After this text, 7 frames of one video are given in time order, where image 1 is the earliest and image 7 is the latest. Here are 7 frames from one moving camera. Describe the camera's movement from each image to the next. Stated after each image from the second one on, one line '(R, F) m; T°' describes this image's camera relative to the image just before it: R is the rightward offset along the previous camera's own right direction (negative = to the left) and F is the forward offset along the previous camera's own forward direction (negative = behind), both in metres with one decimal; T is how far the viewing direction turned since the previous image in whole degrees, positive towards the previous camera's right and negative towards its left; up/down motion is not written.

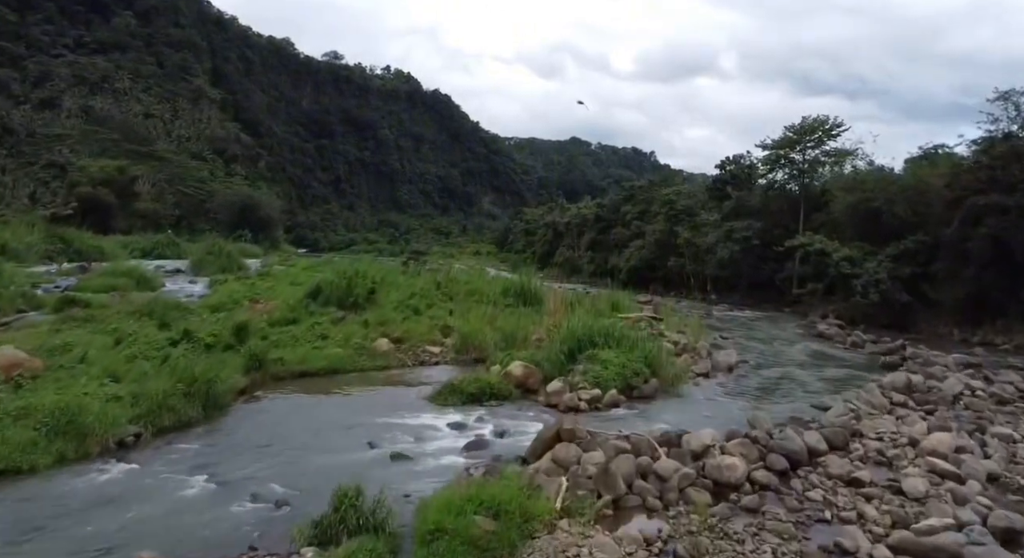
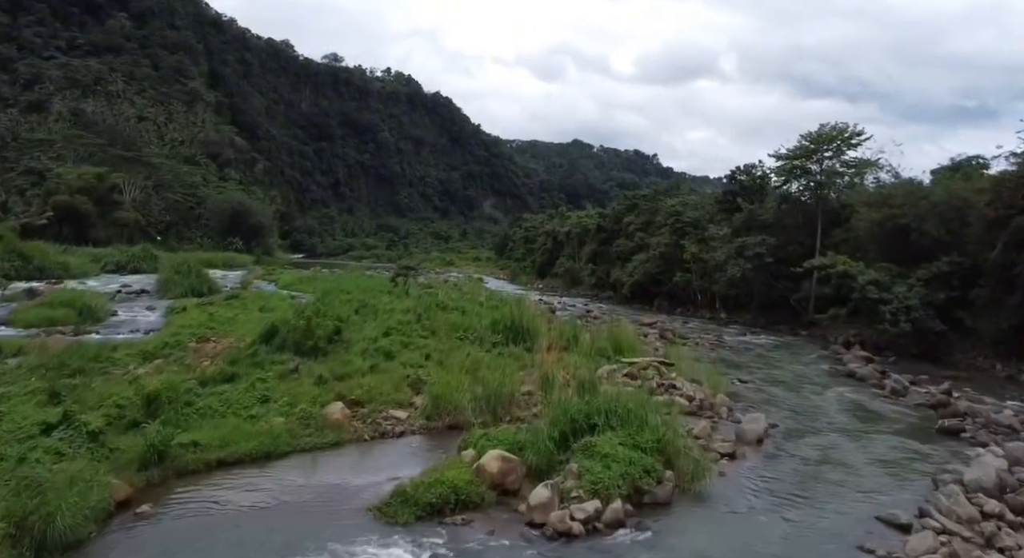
(+0.3, +2.0) m; 0°
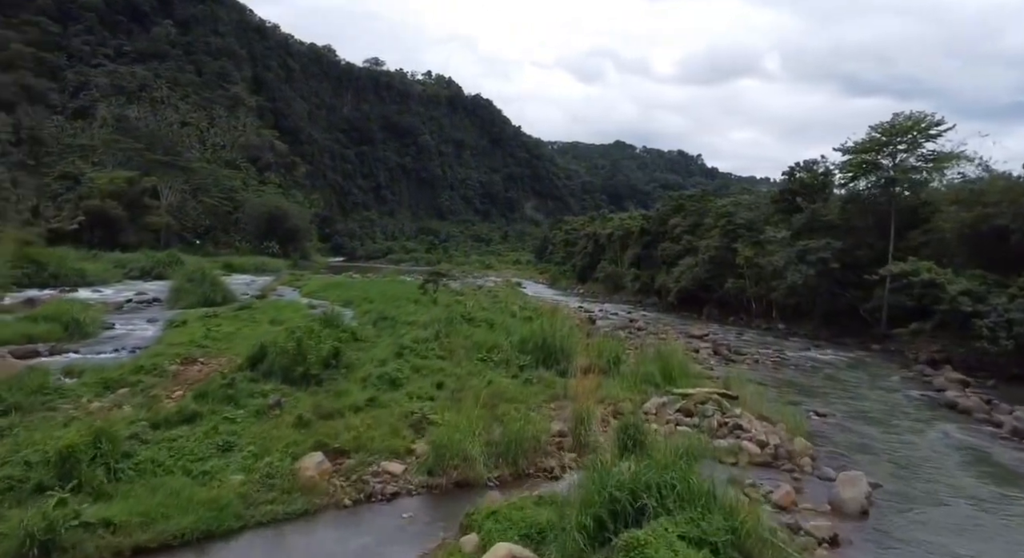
(+0.2, +2.0) m; -4°
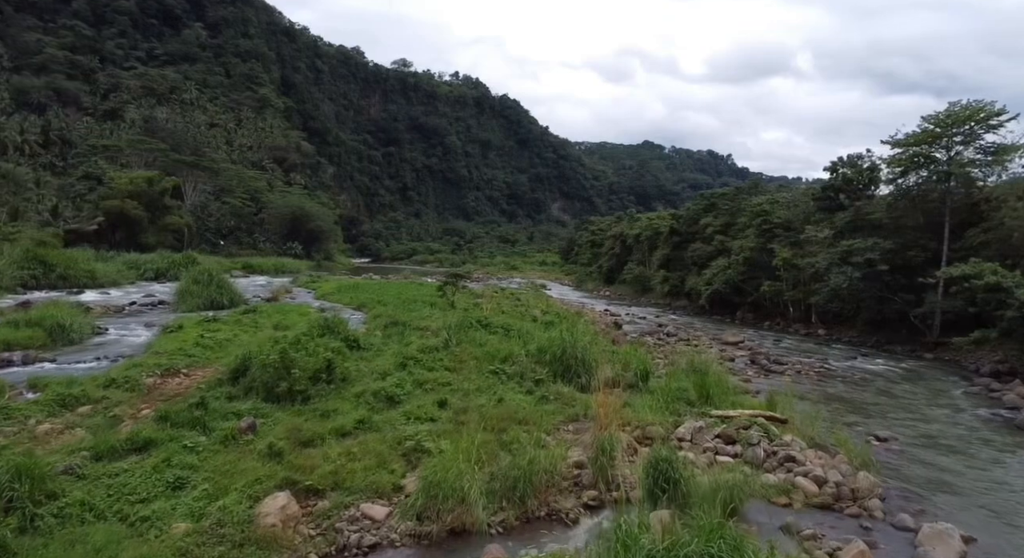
(+0.2, +1.3) m; -2°
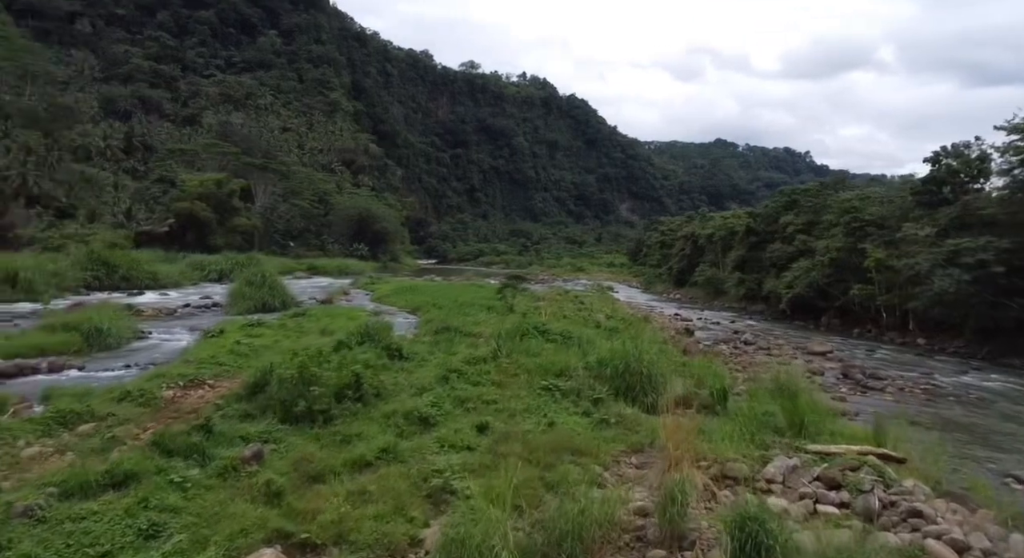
(+0.2, +1.3) m; -6°
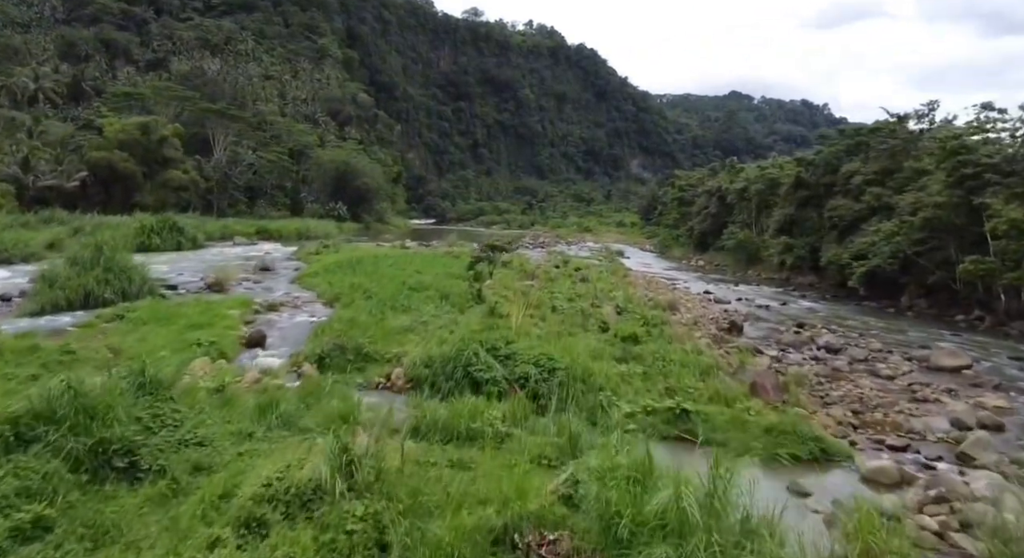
(+1.0, +6.9) m; -1°
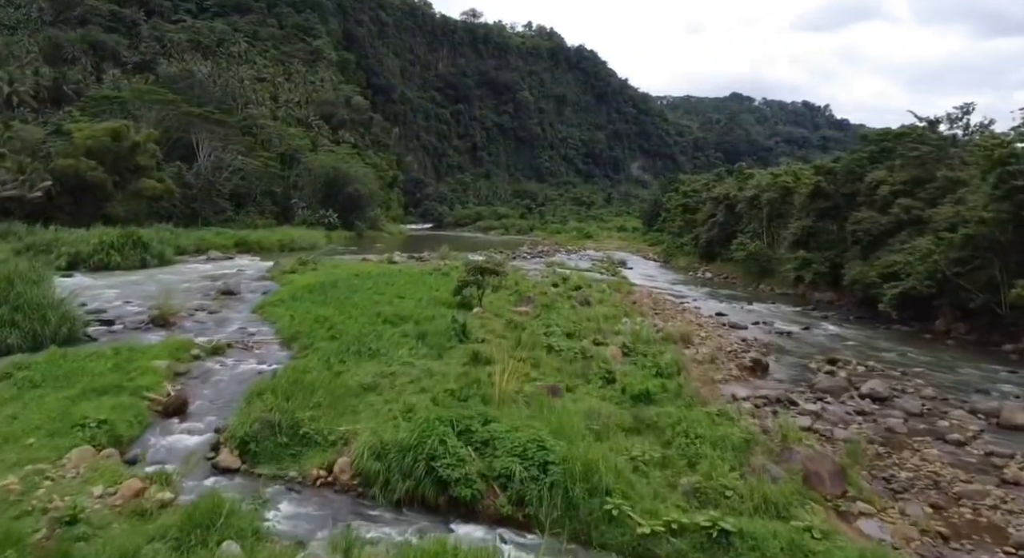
(+0.2, +2.1) m; 0°
